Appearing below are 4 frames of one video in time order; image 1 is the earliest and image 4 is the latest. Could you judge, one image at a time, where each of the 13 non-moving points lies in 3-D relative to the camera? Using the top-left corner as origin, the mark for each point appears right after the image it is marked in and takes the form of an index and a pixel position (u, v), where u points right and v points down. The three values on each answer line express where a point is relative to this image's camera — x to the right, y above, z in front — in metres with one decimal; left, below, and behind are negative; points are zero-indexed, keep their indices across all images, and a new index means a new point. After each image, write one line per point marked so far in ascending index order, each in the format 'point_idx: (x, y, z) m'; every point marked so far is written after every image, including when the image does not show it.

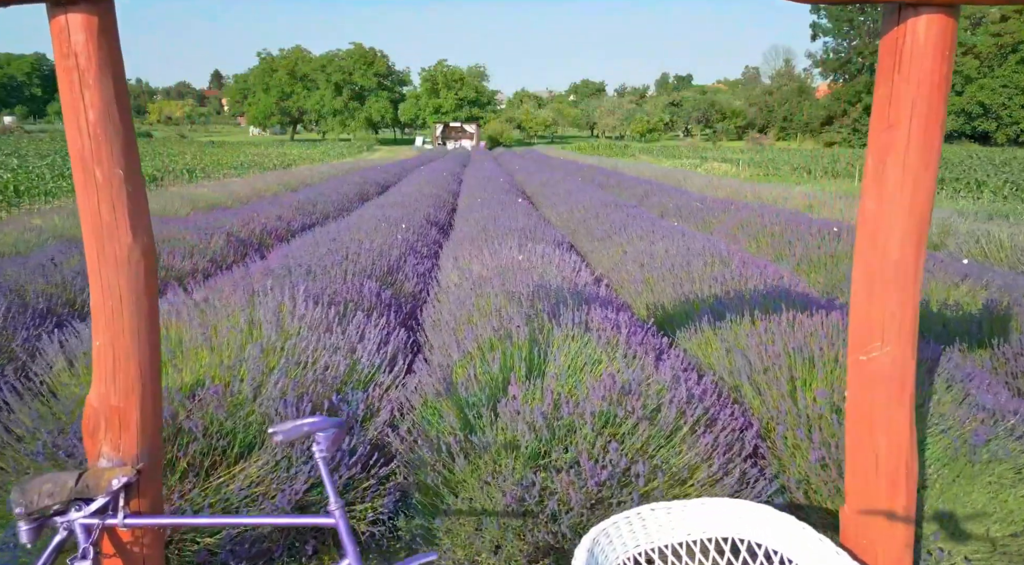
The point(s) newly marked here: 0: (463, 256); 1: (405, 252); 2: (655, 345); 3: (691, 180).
0: (-0.3, +0.2, +5.2) m
1: (-0.8, +0.2, +5.5) m
2: (+0.6, -0.3, +2.9) m
3: (+3.3, +1.9, +13.8) m
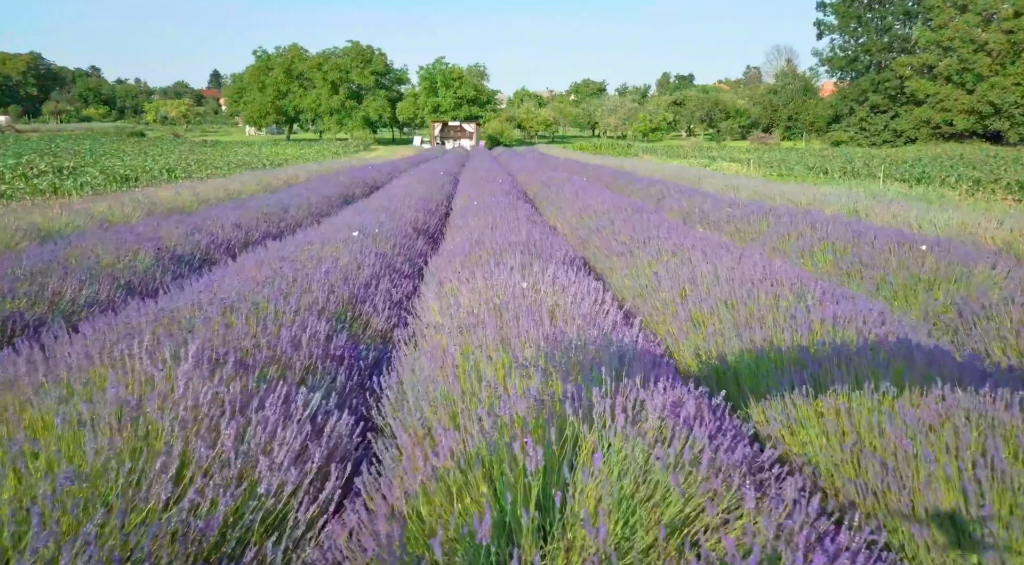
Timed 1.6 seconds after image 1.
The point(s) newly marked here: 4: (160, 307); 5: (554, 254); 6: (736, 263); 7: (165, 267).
0: (-0.3, 0.0, +4.1) m
1: (-0.8, +0.1, +4.4) m
2: (+0.6, -0.4, +1.8) m
3: (+3.3, +1.7, +12.6) m
4: (-1.4, -0.1, +2.9) m
5: (+0.3, +0.2, +4.7) m
6: (+1.3, +0.1, +4.1) m
7: (-2.1, +0.1, +4.5) m
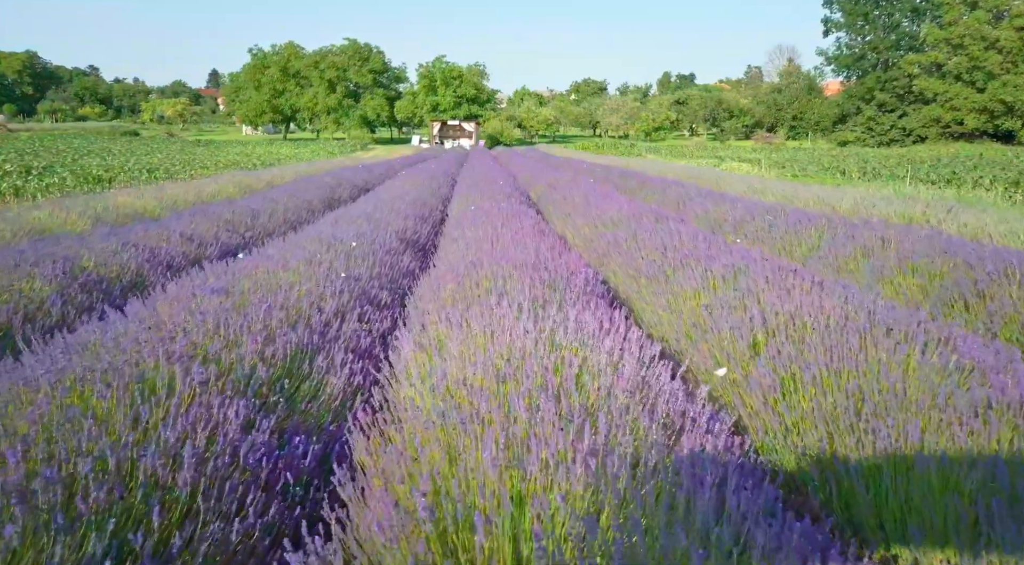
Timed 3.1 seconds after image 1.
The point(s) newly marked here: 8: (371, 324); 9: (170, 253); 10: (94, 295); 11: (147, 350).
0: (-0.3, -0.1, +3.1) m
1: (-0.8, -0.1, +3.4) m
2: (+0.6, -0.6, +0.8) m
3: (+3.3, +1.6, +11.6) m
4: (-1.4, -0.3, +1.9) m
5: (+0.3, 0.0, +3.7) m
6: (+1.3, -0.1, +3.1) m
7: (-2.1, -0.1, +3.5) m
8: (-0.7, -0.2, +3.4) m
9: (-2.2, +0.2, +4.7) m
10: (-2.1, -0.1, +3.6) m
11: (-1.1, -0.2, +2.2) m
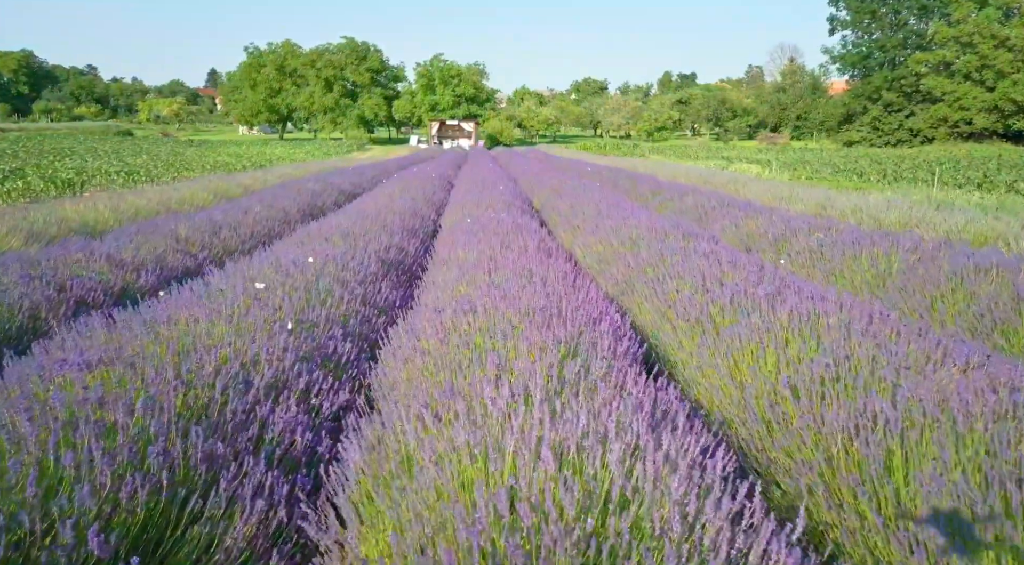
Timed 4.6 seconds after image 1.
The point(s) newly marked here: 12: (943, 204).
0: (-0.3, -0.3, +2.1) m
1: (-0.8, -0.3, +2.5) m
2: (+0.6, -0.8, -0.1) m
3: (+3.3, +1.4, +10.7) m
4: (-1.4, -0.5, +1.0) m
5: (+0.3, -0.2, +2.8) m
6: (+1.3, -0.3, +2.2) m
7: (-2.1, -0.3, +2.5) m
8: (-0.6, -0.4, +2.4) m
9: (-2.2, 0.0, +3.8) m
10: (-2.1, -0.3, +2.7) m
11: (-1.1, -0.4, +1.3) m
12: (+5.4, +1.0, +9.0) m
